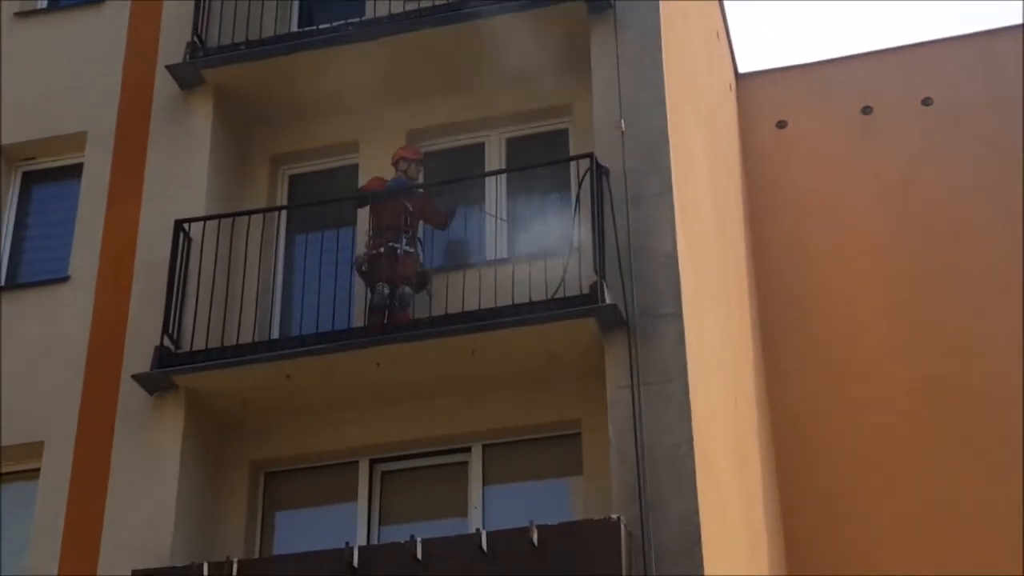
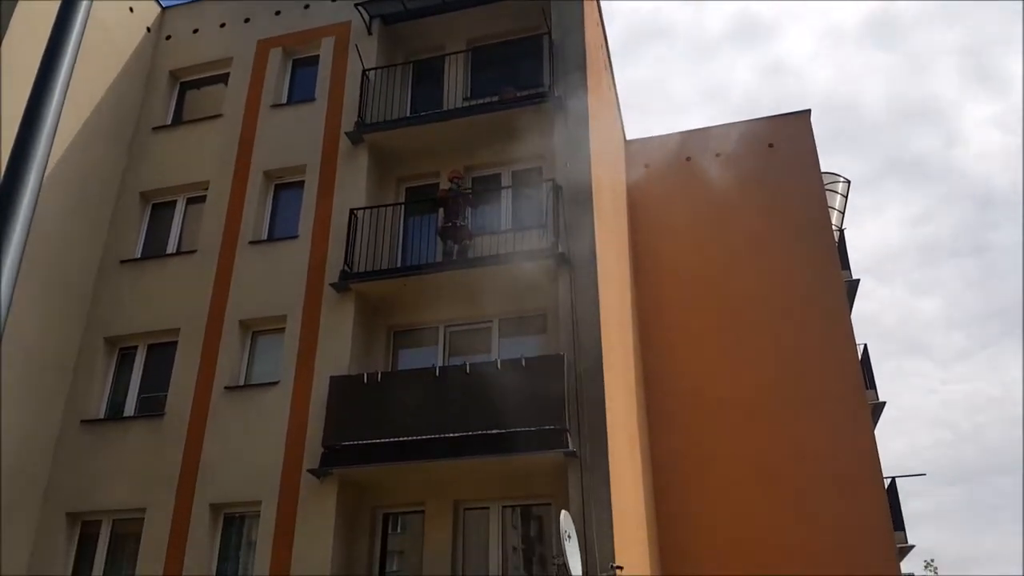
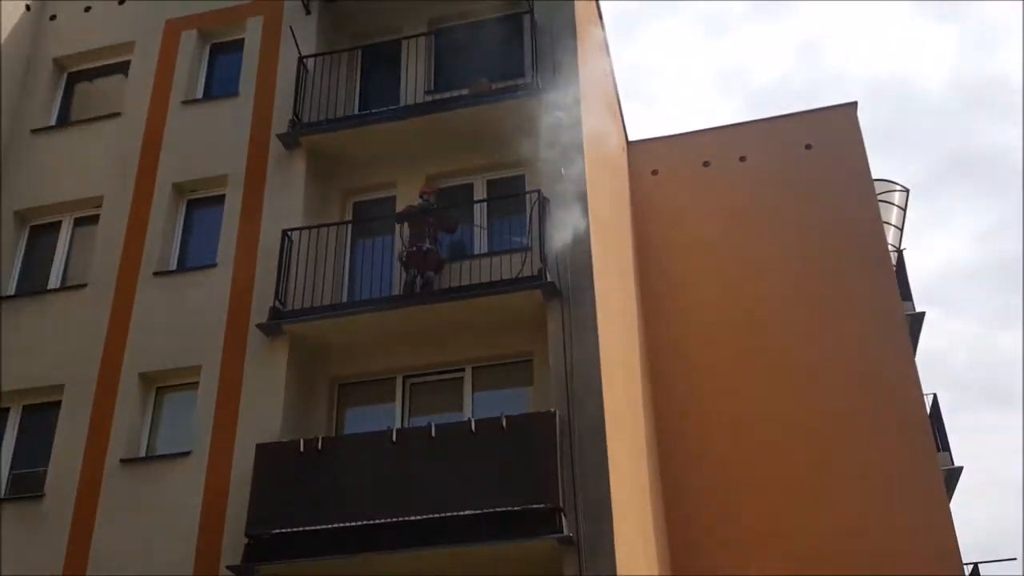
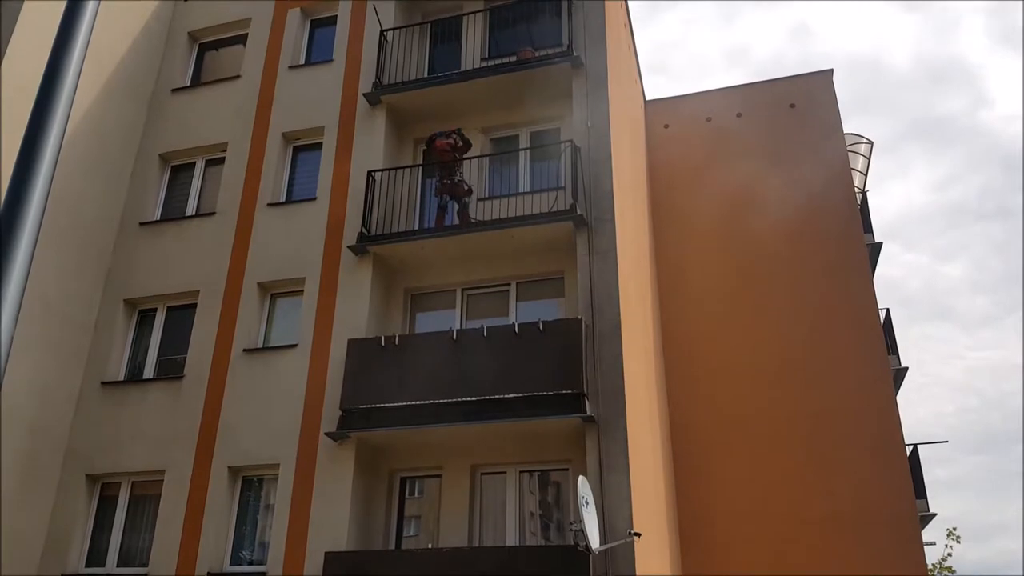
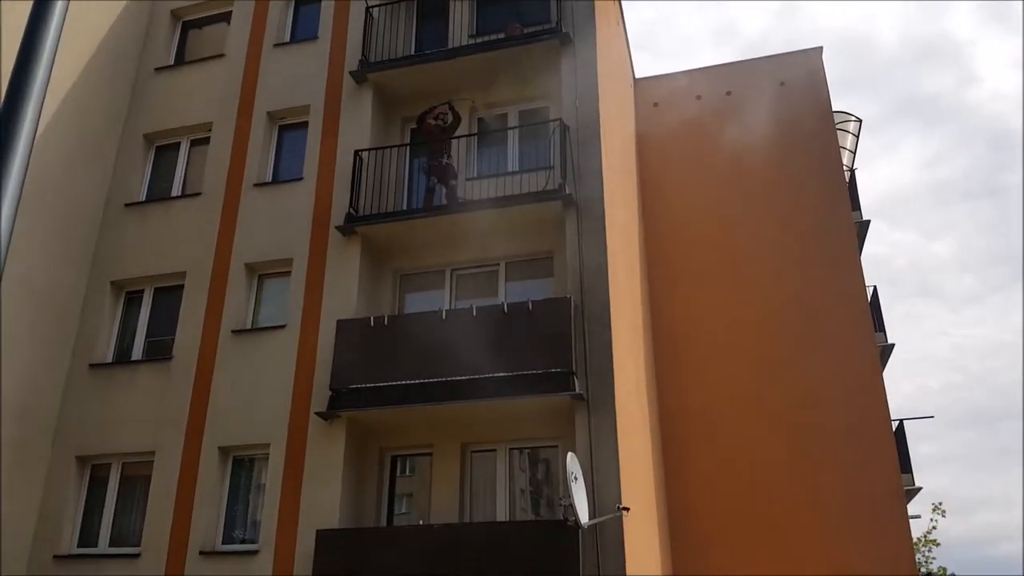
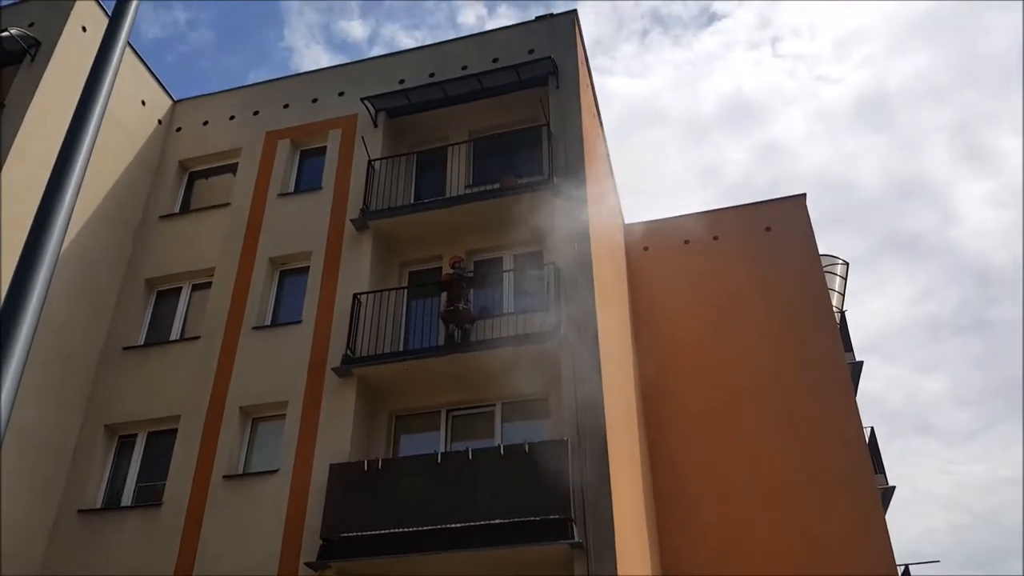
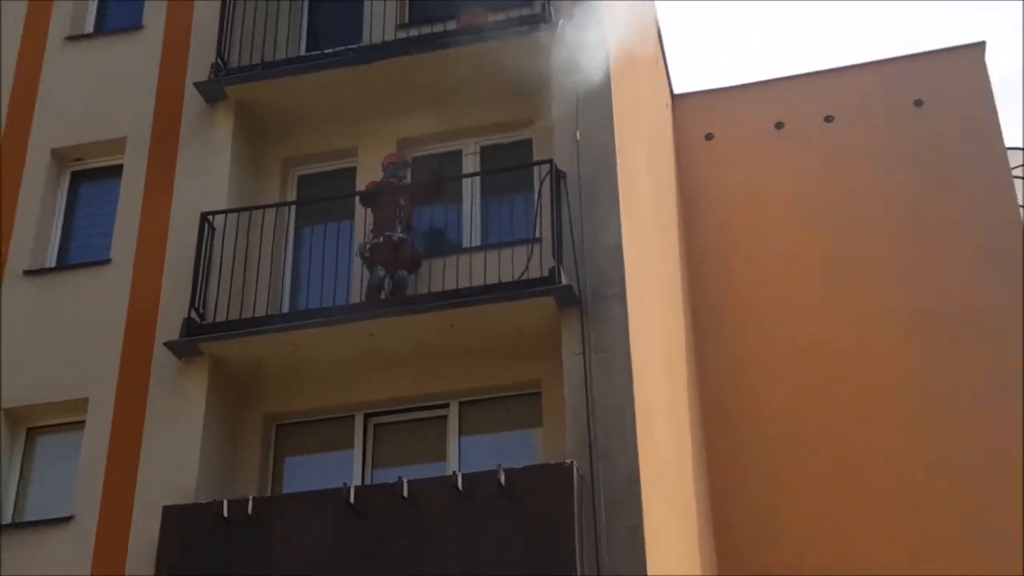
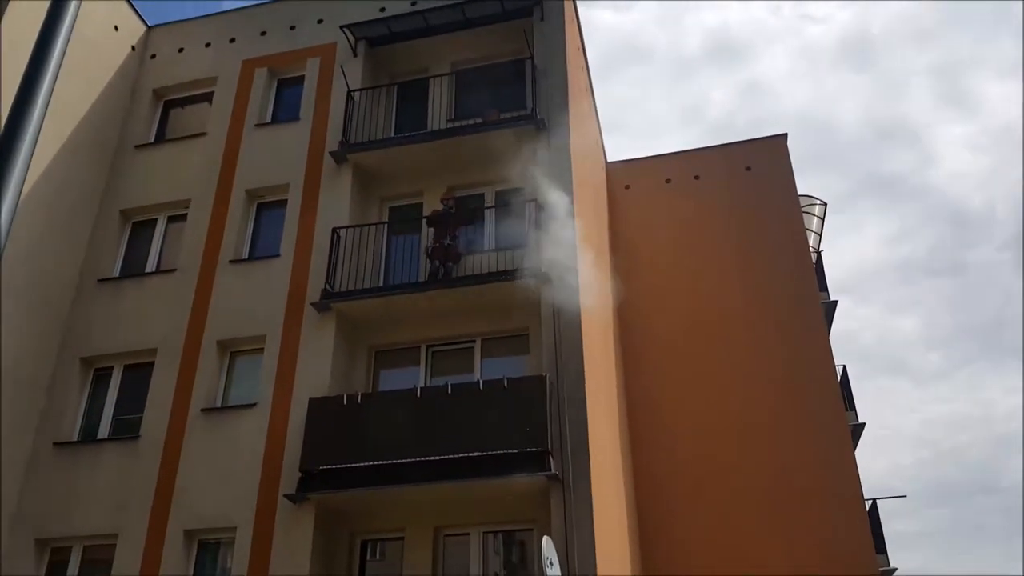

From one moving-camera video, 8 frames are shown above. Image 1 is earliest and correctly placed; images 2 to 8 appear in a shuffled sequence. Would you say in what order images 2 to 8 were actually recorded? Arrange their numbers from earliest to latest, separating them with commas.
7, 3, 8, 6, 2, 5, 4
